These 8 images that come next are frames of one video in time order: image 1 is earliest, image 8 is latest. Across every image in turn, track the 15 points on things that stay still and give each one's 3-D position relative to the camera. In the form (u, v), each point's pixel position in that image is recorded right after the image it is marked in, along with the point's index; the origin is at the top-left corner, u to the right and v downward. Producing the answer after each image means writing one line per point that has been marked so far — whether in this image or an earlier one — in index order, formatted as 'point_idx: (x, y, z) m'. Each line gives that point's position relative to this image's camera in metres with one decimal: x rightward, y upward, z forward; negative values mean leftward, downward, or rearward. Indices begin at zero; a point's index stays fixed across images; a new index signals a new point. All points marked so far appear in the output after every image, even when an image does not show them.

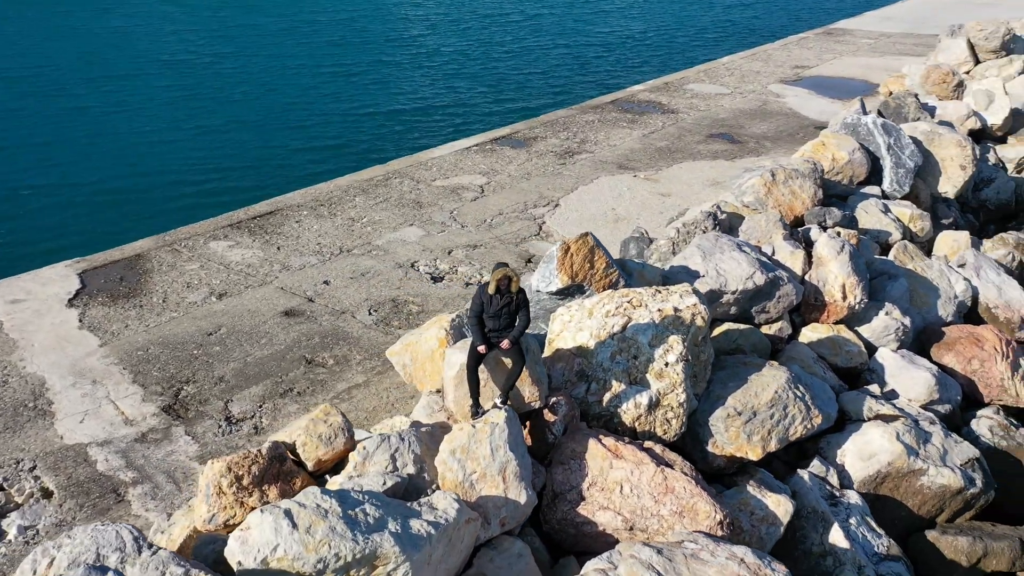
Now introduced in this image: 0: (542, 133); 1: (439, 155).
0: (+0.4, +1.9, +12.8) m
1: (-0.9, +1.6, +12.3) m
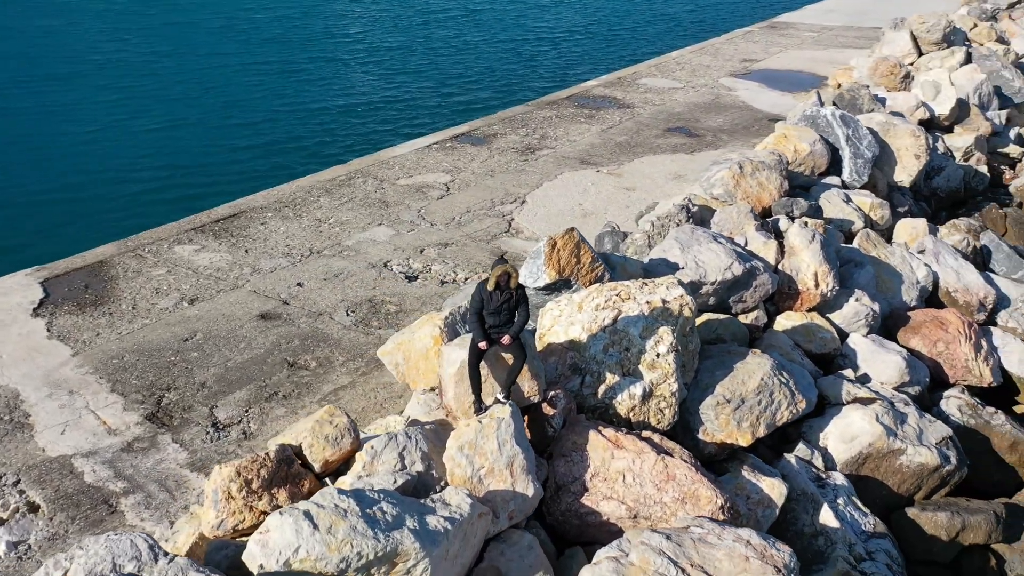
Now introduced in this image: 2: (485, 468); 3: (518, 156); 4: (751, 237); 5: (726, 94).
0: (-0.1, +2.0, +12.9) m
1: (-1.3, +1.6, +12.3) m
2: (-0.1, -1.0, +5.5) m
3: (+0.1, +1.6, +12.0) m
4: (+1.9, +0.4, +8.2) m
5: (+2.9, +2.6, +13.7) m
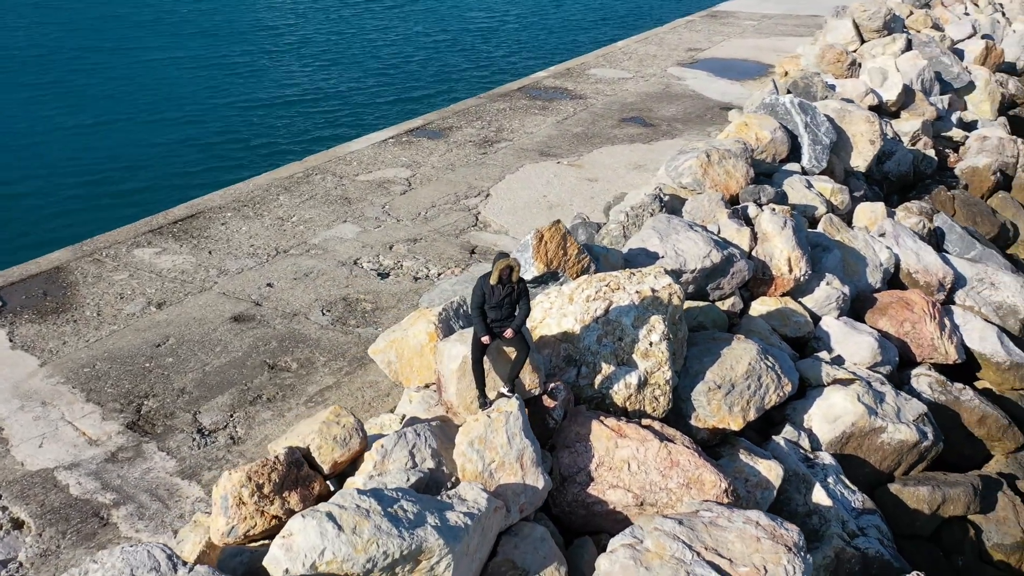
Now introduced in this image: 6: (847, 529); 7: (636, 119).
0: (-0.7, +2.1, +12.9) m
1: (-1.9, +1.7, +12.2) m
2: (-0.1, -0.9, +5.5) m
3: (-0.4, +1.6, +12.0) m
4: (+1.7, +0.5, +8.4) m
5: (+2.2, +2.8, +13.9) m
6: (+2.0, -1.5, +6.3) m
7: (+1.5, +2.1, +12.7) m
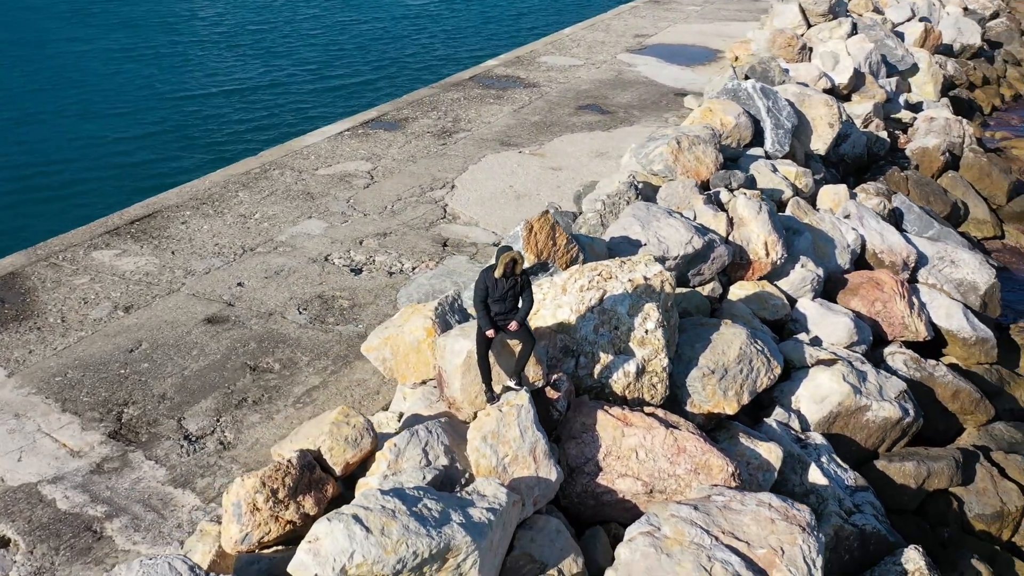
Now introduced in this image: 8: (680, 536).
0: (-1.2, +2.2, +12.8) m
1: (-2.3, +1.7, +12.0) m
2: (0.0, -0.9, +5.5) m
3: (-0.9, +1.7, +11.9) m
4: (+1.5, +0.6, +8.4) m
5: (+1.6, +3.0, +13.9) m
6: (+2.1, -1.4, +6.4) m
7: (+1.0, +2.3, +12.7) m
8: (+0.9, -1.3, +5.3) m
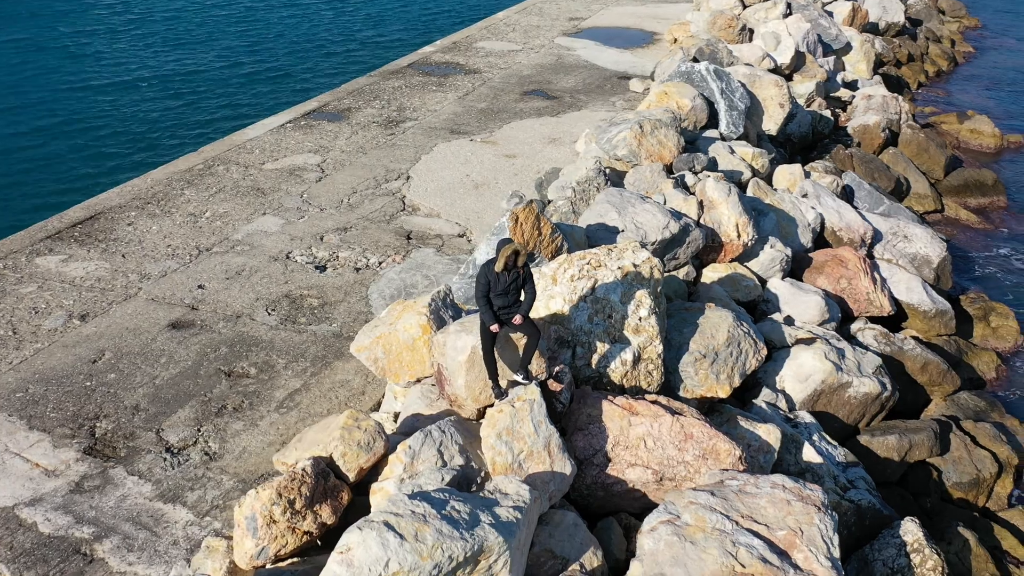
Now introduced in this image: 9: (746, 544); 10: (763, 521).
0: (-1.9, +2.2, +12.5) m
1: (-2.9, +1.7, +11.7) m
2: (+0.1, -0.9, +5.4) m
3: (-1.5, +1.8, +11.7) m
4: (+1.3, +0.8, +8.5) m
5: (+0.8, +3.2, +13.9) m
6: (+2.1, -1.2, +6.5) m
7: (+0.3, +2.4, +12.6) m
8: (+1.0, -1.2, +5.3) m
9: (+1.2, -1.3, +5.2) m
10: (+1.3, -1.2, +5.4) m
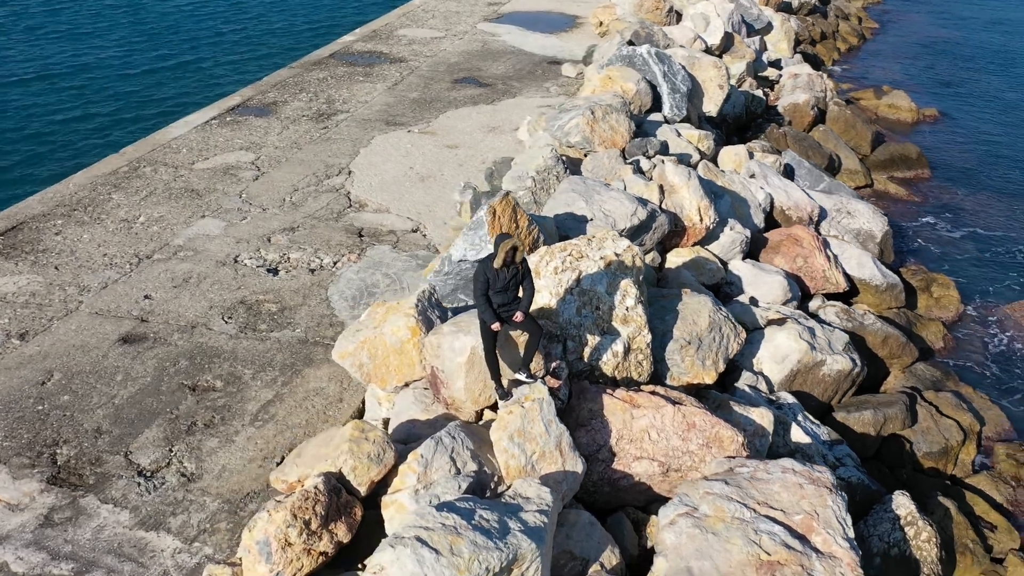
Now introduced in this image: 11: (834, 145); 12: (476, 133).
0: (-2.7, +2.2, +12.1) m
1: (-3.6, +1.7, +11.1) m
2: (+0.1, -0.9, +5.3) m
3: (-2.2, +1.8, +11.3) m
4: (+1.0, +0.9, +8.4) m
5: (-0.3, +3.3, +13.7) m
6: (+2.0, -1.1, +6.6) m
7: (-0.5, +2.5, +12.4) m
8: (+1.1, -1.2, +5.3) m
9: (+1.3, -1.2, +5.2) m
10: (+1.4, -1.1, +5.3) m
11: (+3.7, +1.7, +11.8) m
12: (-0.4, +1.6, +10.8) m
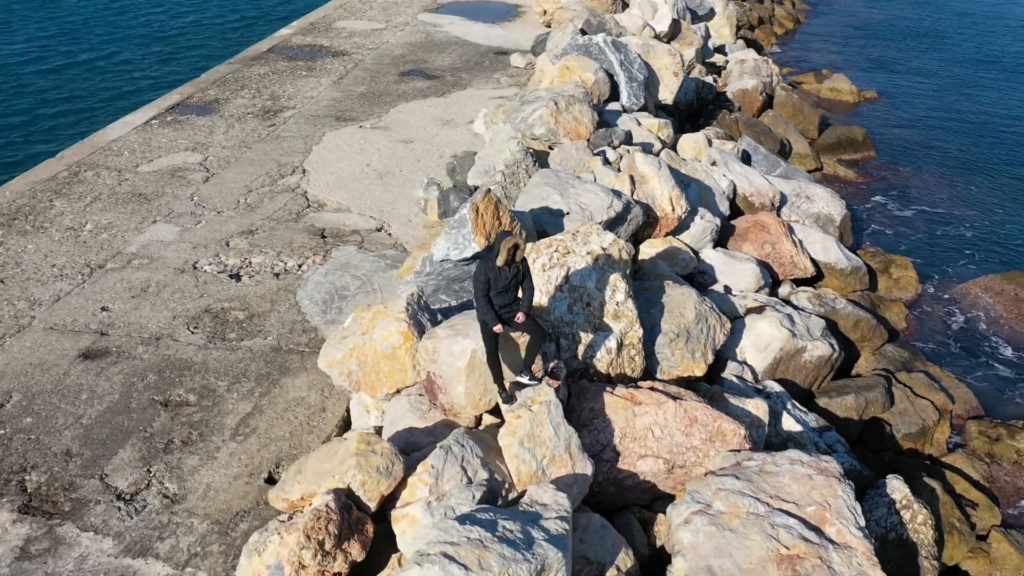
0: (-3.3, +2.2, +11.6) m
1: (-4.1, +1.6, +10.7) m
2: (+0.2, -0.9, +5.1) m
3: (-2.7, +1.8, +10.9) m
4: (+0.7, +0.9, +8.3) m
5: (-1.0, +3.4, +13.5) m
6: (+2.0, -1.0, +6.6) m
7: (-1.1, +2.6, +12.2) m
8: (+1.1, -1.1, +5.2) m
9: (+1.4, -1.2, +5.1) m
10: (+1.4, -1.1, +5.3) m
11: (+3.1, +1.8, +11.8) m
12: (-0.8, +1.7, +10.6) m
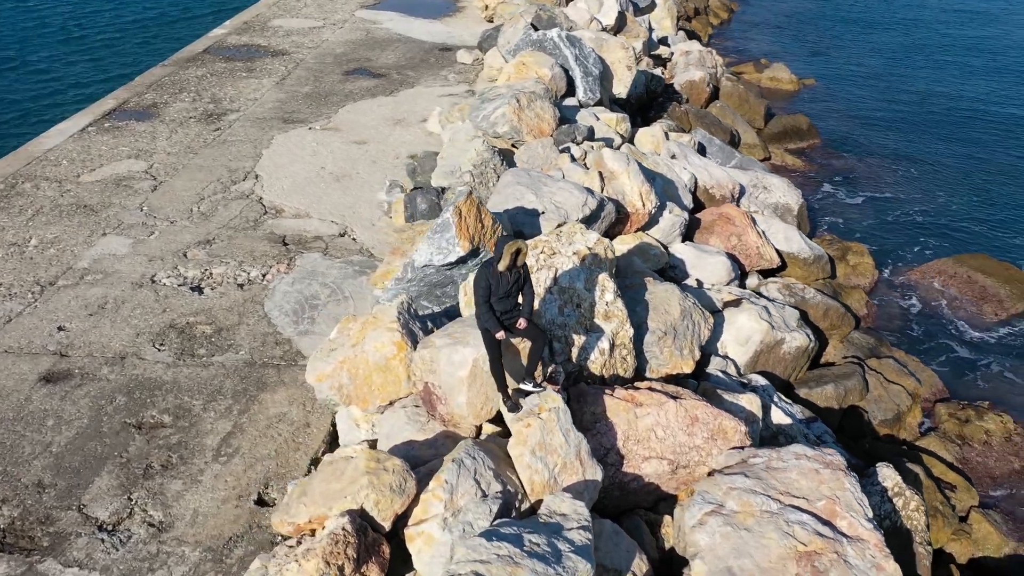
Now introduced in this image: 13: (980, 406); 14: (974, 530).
0: (-3.8, +2.1, +11.2) m
1: (-4.5, +1.4, +10.2) m
2: (+0.2, -0.9, +5.0) m
3: (-3.2, +1.7, +10.6) m
4: (+0.4, +0.9, +8.2) m
5: (-1.8, +3.3, +13.2) m
6: (+1.9, -1.0, +6.6) m
7: (-1.8, +2.5, +11.9) m
8: (+1.2, -1.1, +5.2) m
9: (+1.4, -1.2, +5.1) m
10: (+1.5, -1.1, +5.3) m
11: (+2.6, +2.0, +11.9) m
12: (-1.3, +1.6, +10.4) m
13: (+3.8, -0.9, +8.3) m
14: (+3.2, -1.7, +7.0) m
